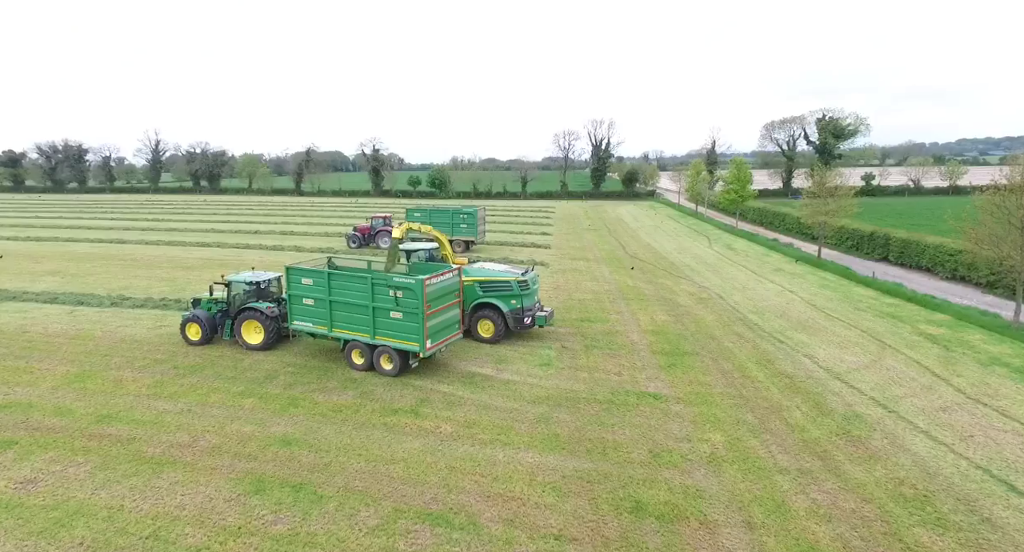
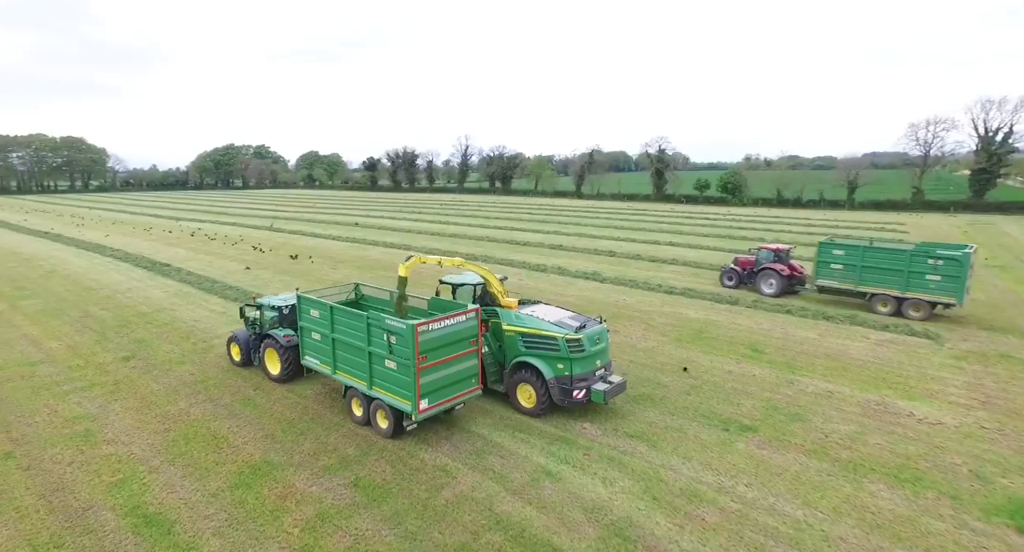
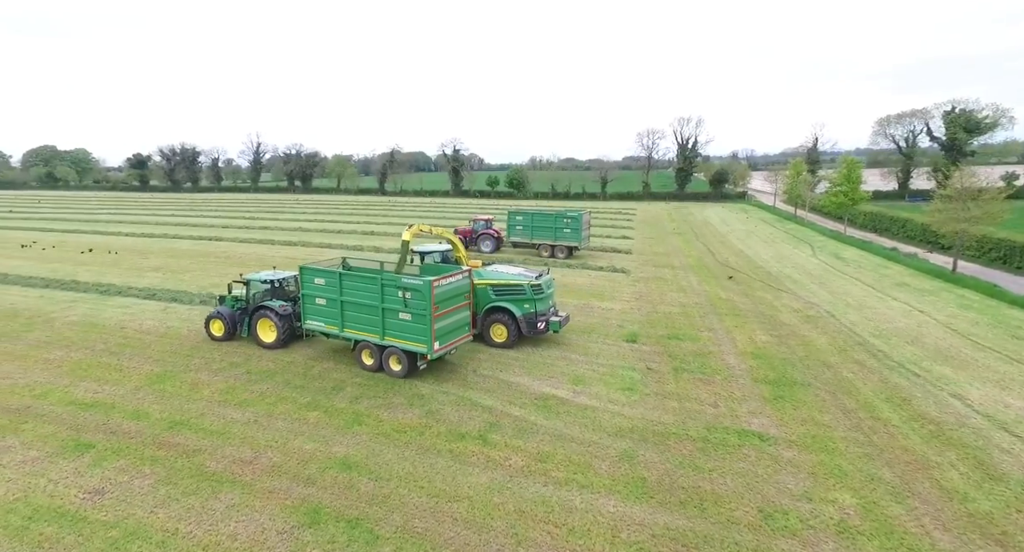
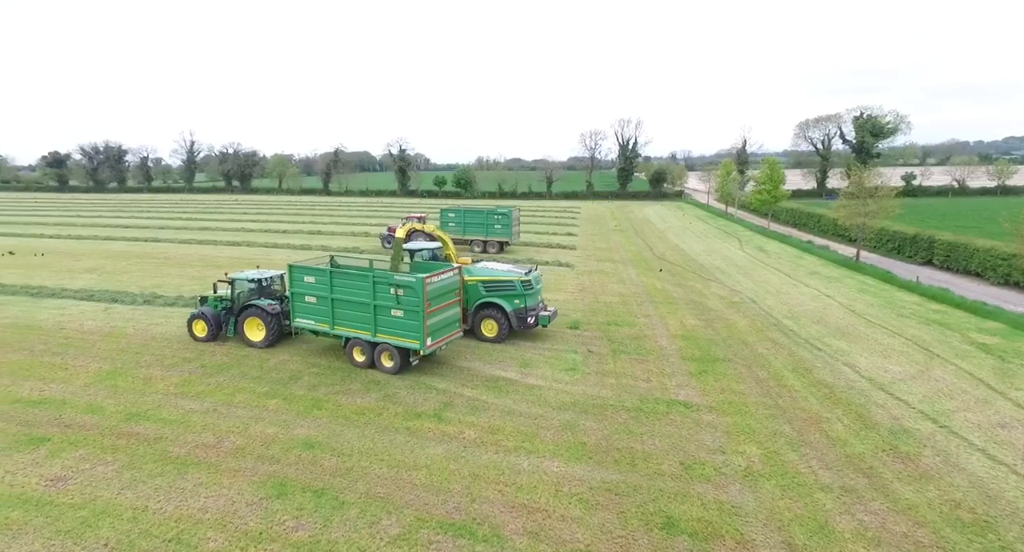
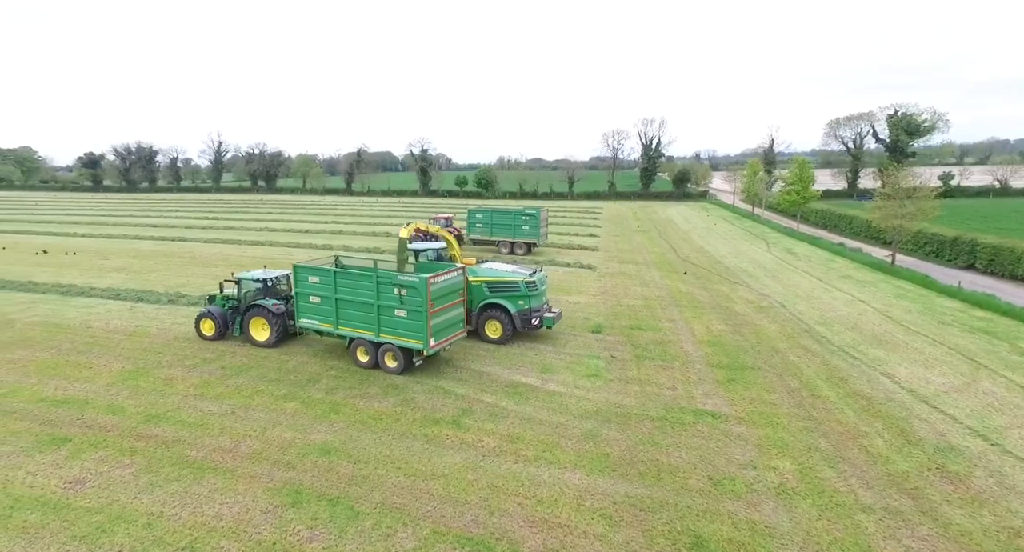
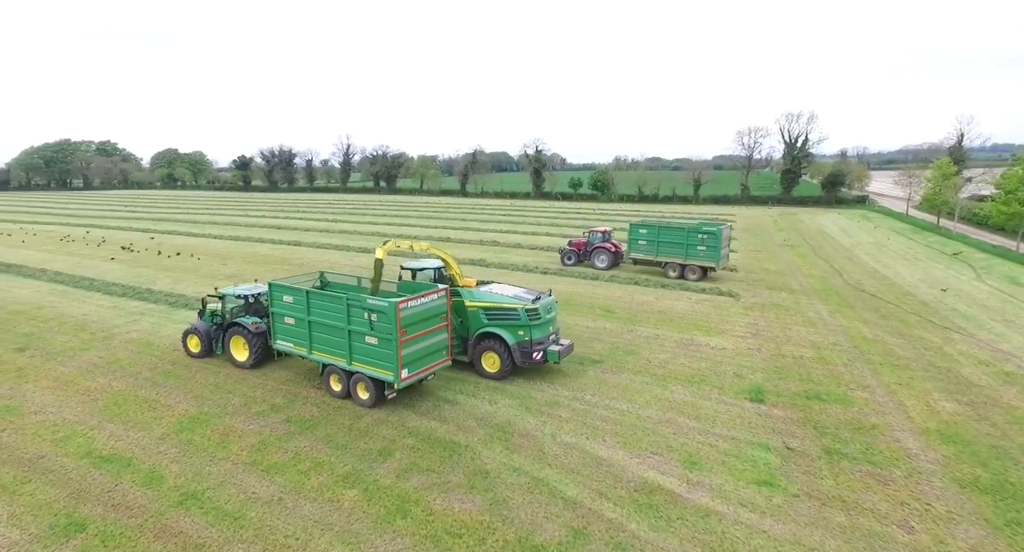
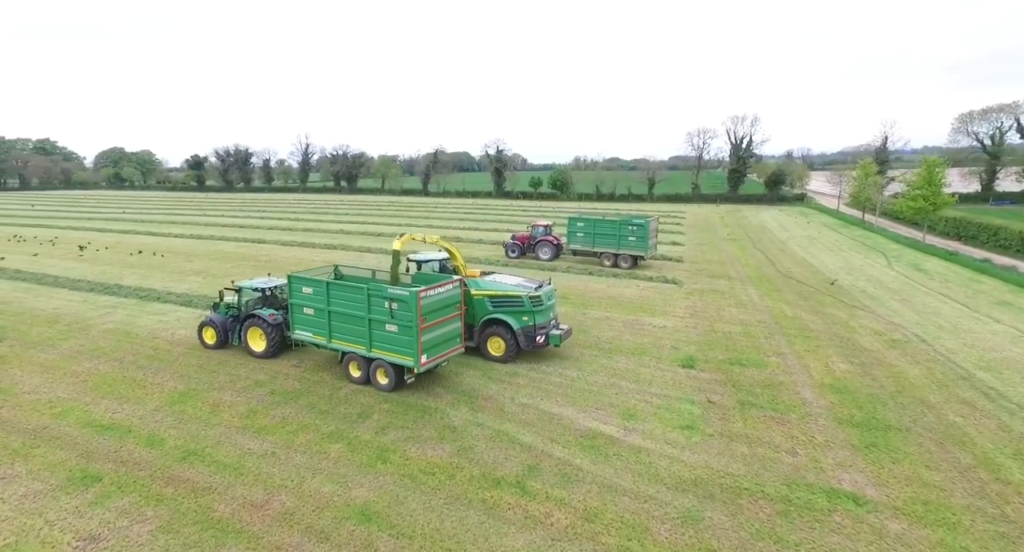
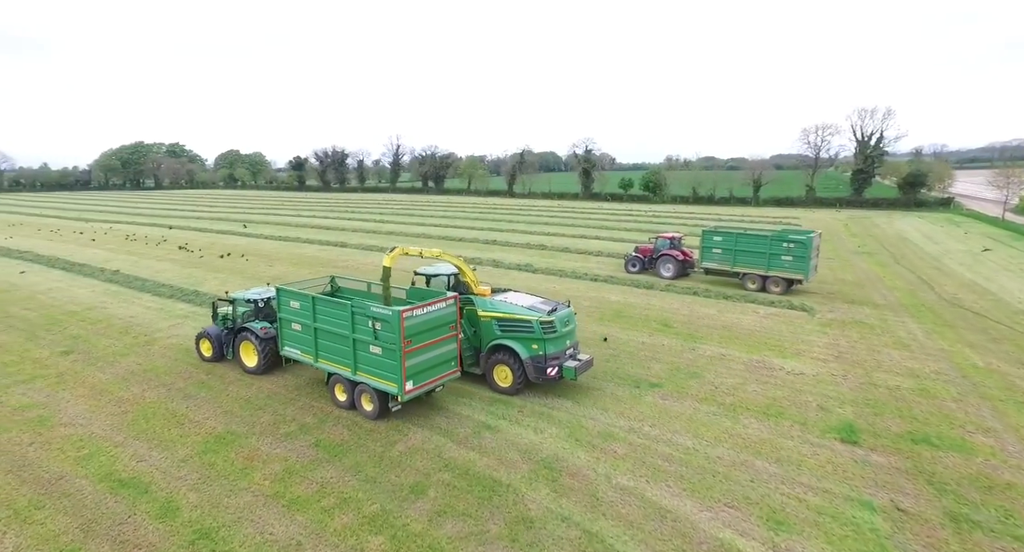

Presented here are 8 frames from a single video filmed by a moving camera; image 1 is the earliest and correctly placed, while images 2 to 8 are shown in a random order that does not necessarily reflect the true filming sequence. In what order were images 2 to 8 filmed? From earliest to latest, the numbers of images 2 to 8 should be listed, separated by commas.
4, 5, 3, 7, 6, 8, 2
